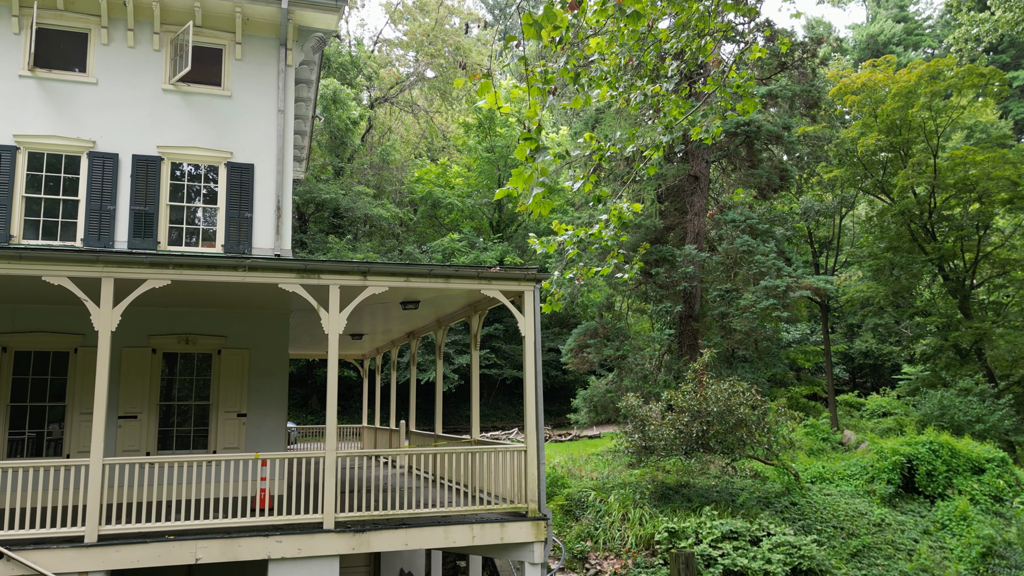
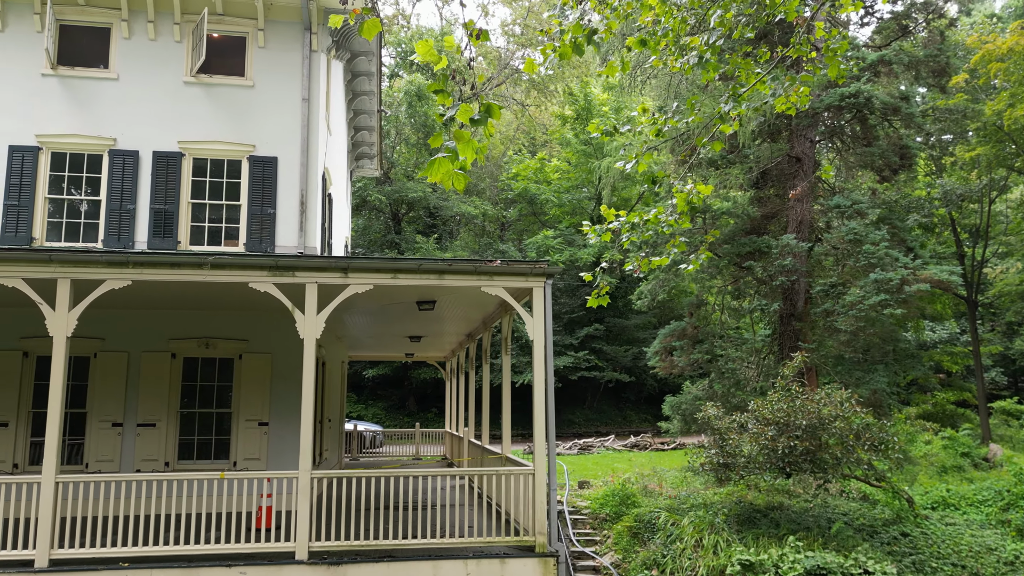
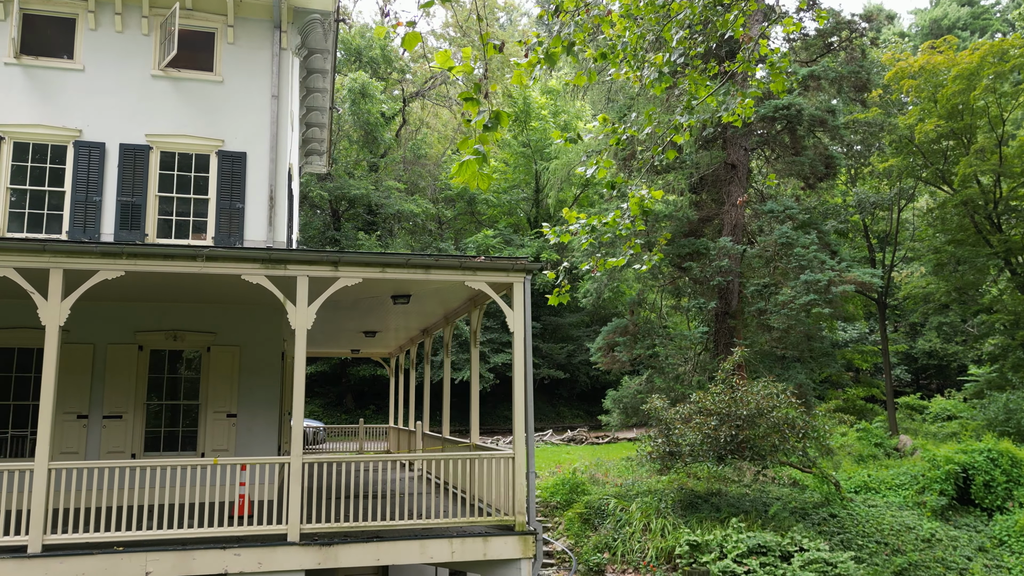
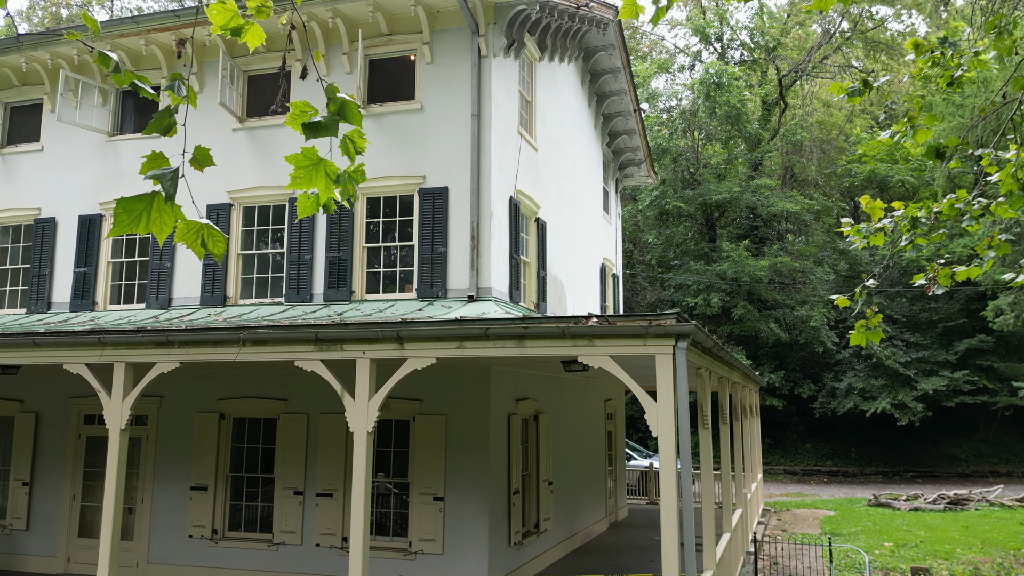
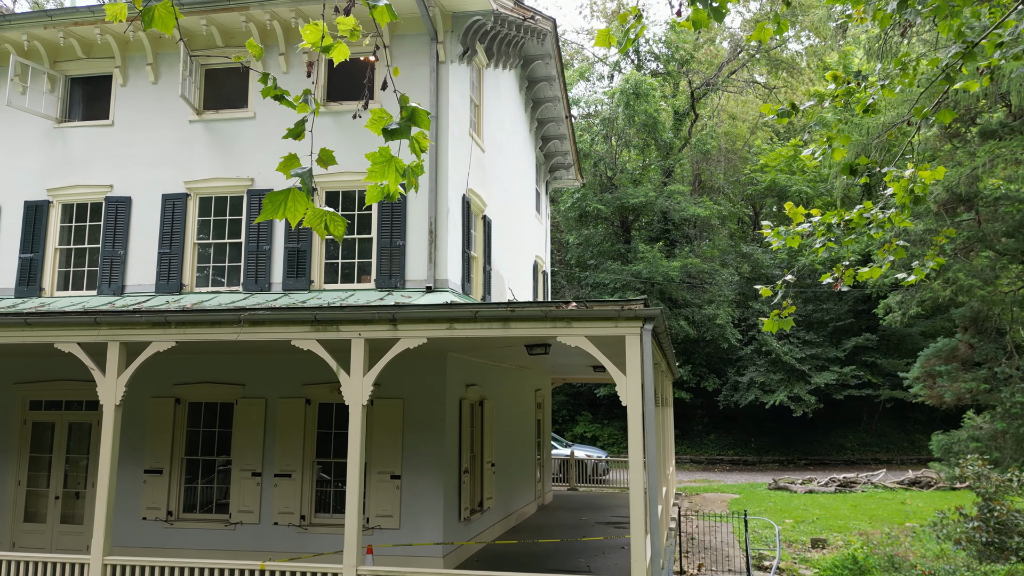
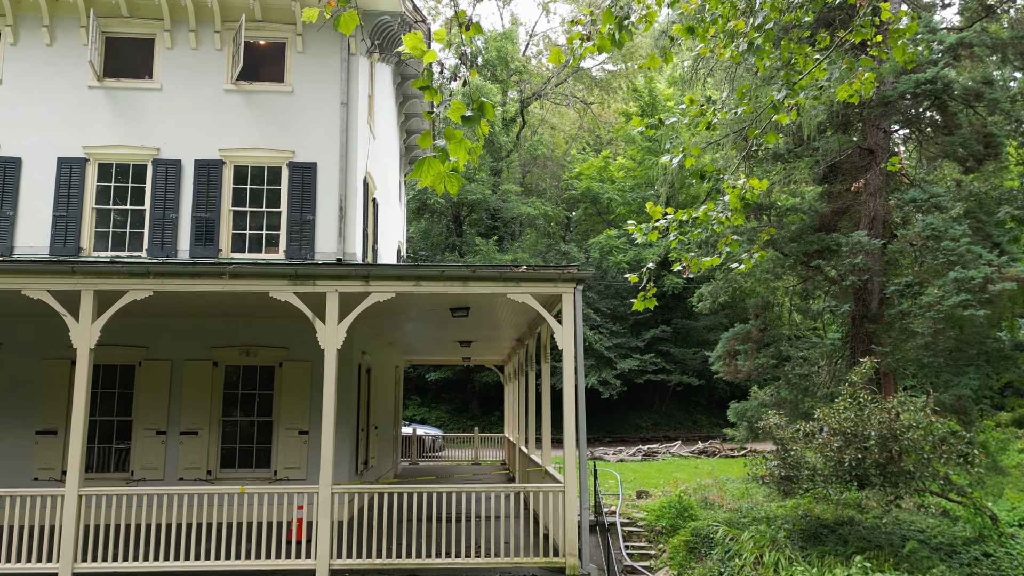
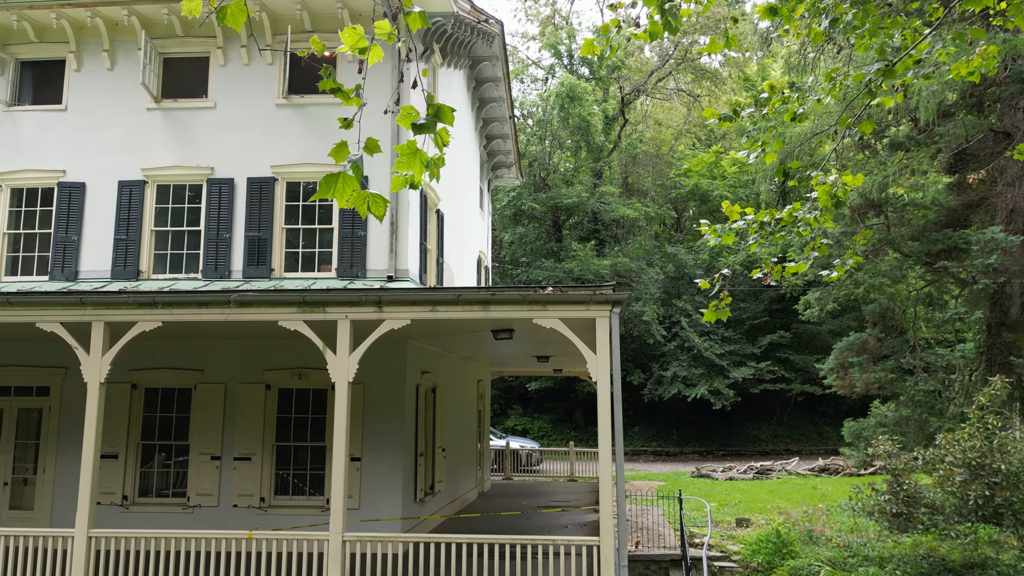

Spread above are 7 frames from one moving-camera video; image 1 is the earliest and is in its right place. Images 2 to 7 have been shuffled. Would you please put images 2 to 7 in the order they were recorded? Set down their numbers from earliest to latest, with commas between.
3, 2, 6, 7, 5, 4
